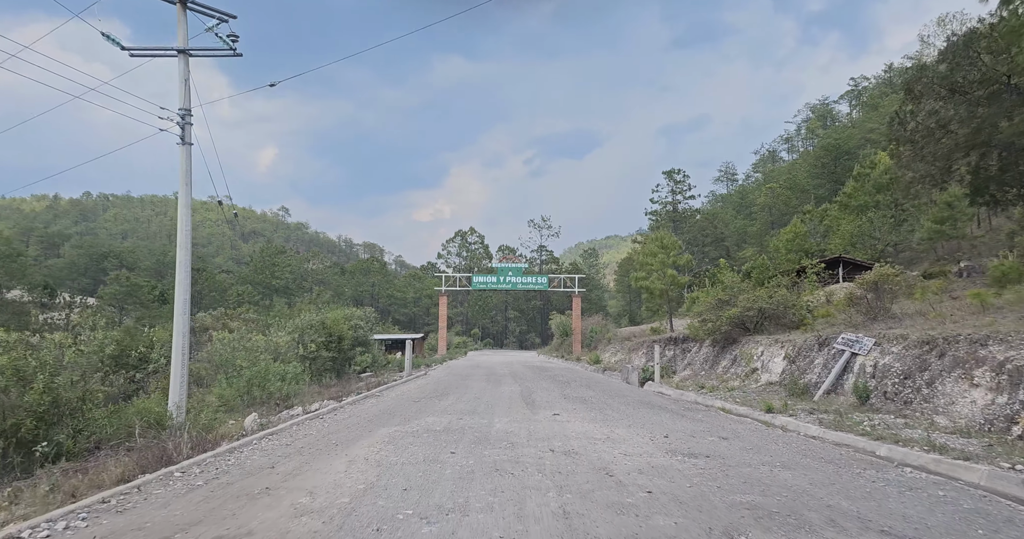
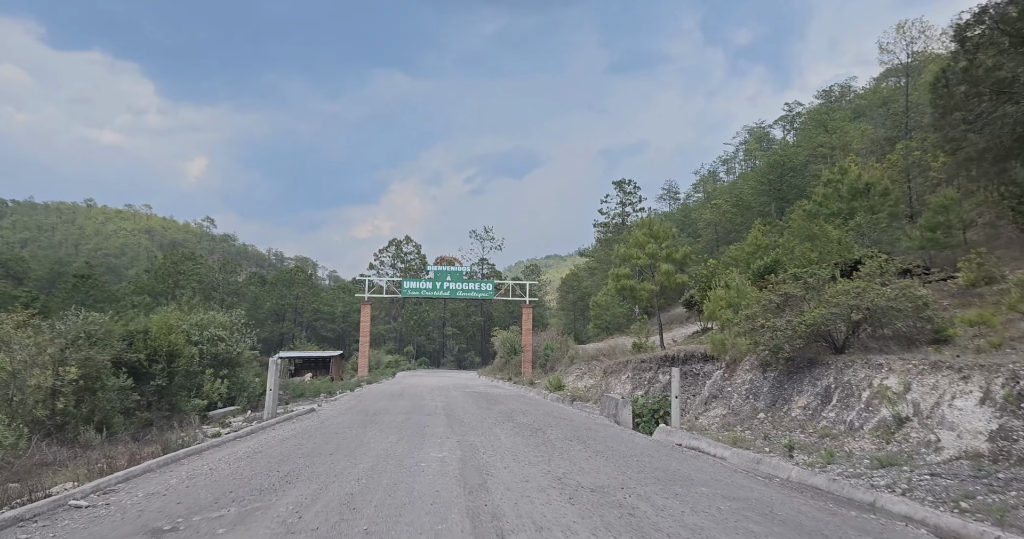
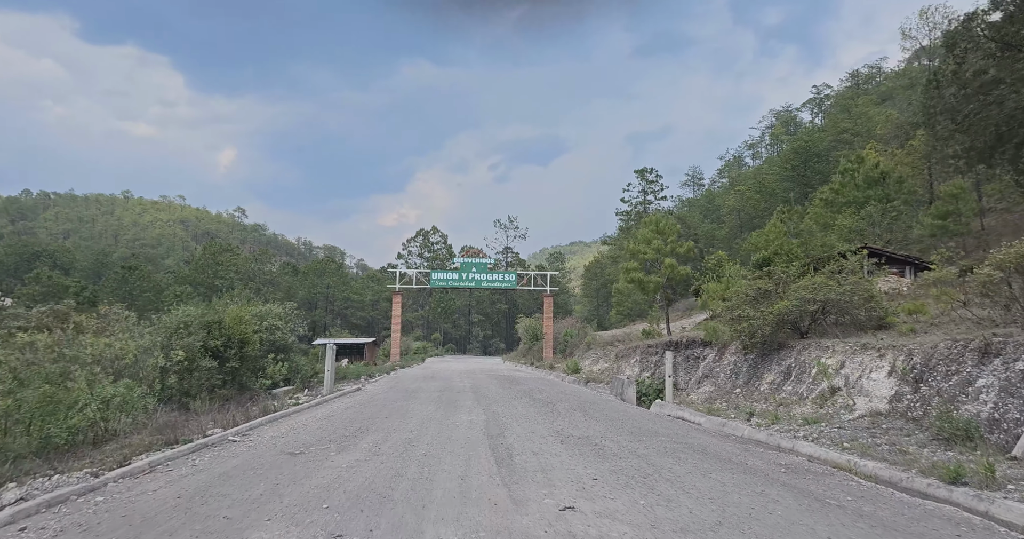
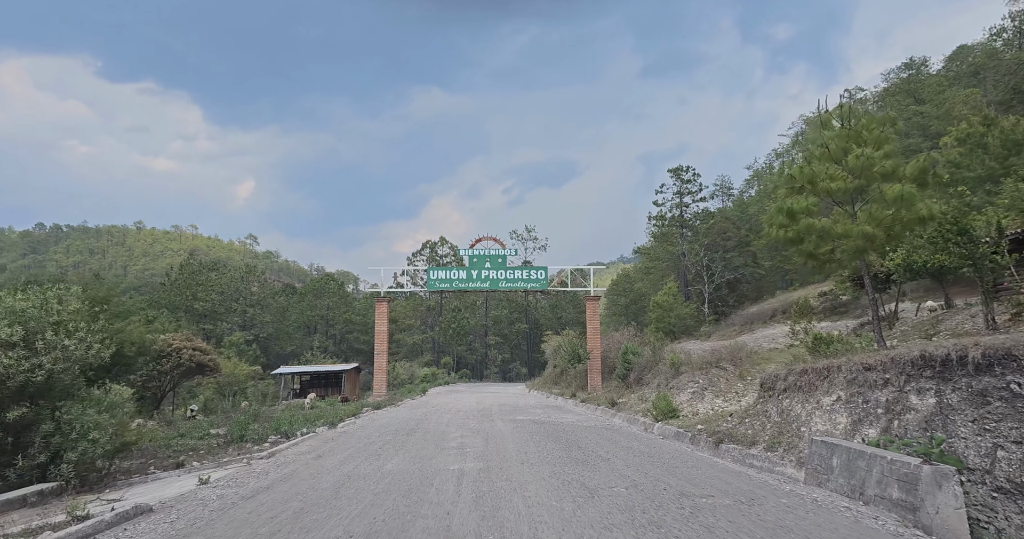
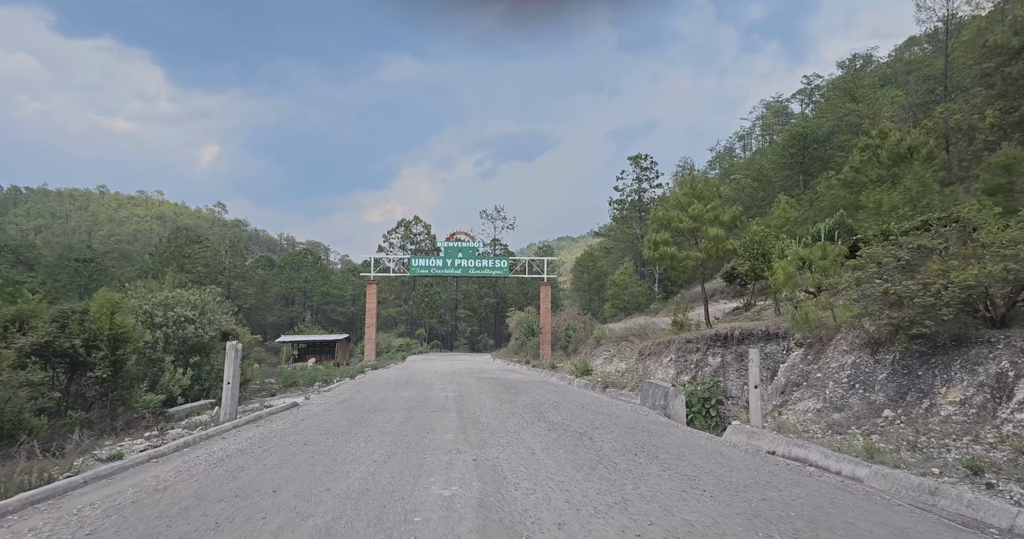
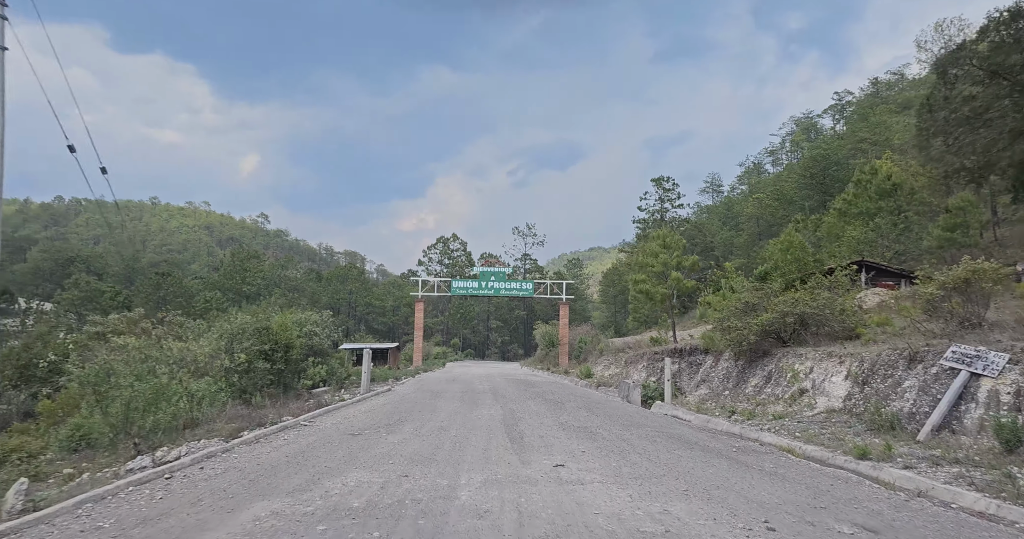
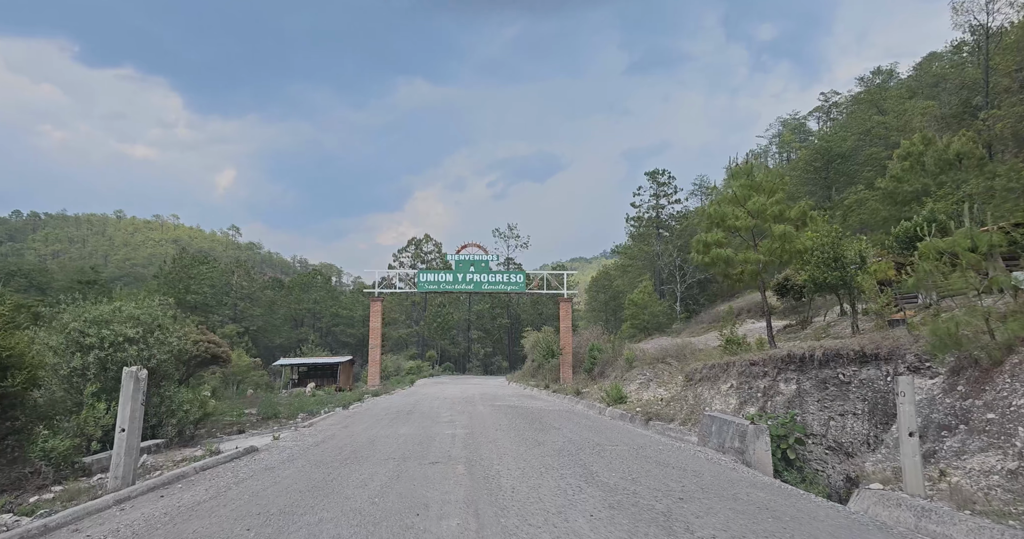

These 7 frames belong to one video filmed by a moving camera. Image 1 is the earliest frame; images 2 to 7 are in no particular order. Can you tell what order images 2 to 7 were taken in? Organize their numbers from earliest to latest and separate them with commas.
6, 3, 2, 5, 7, 4
